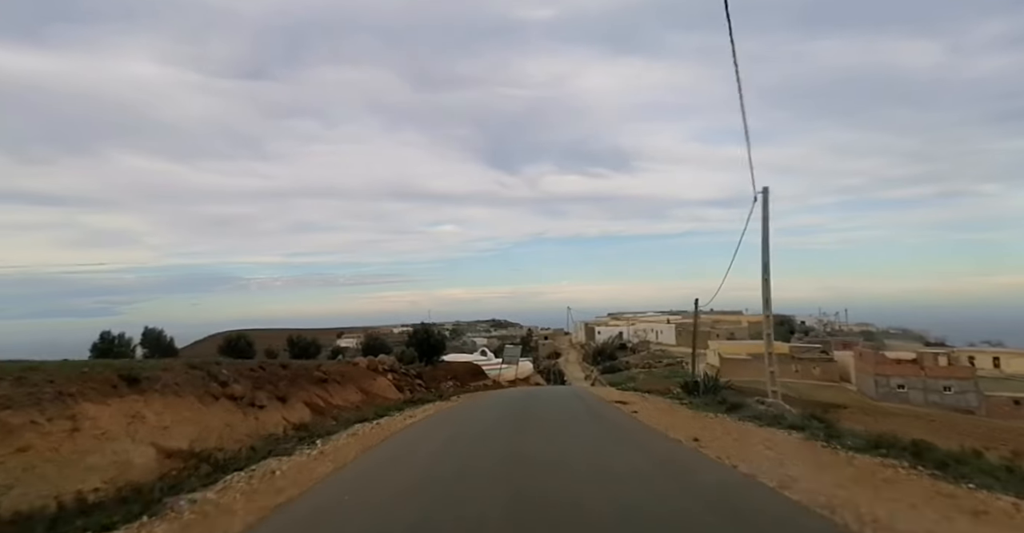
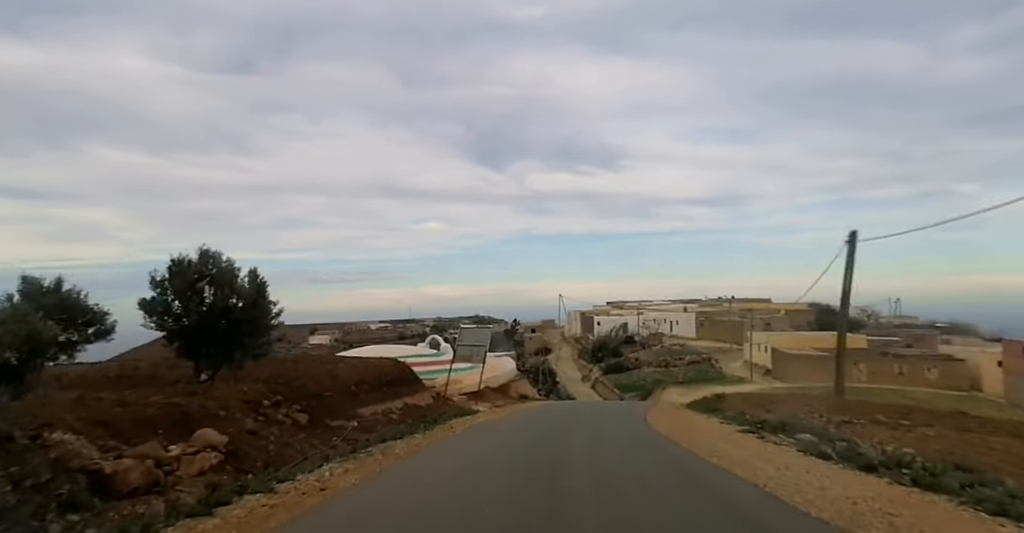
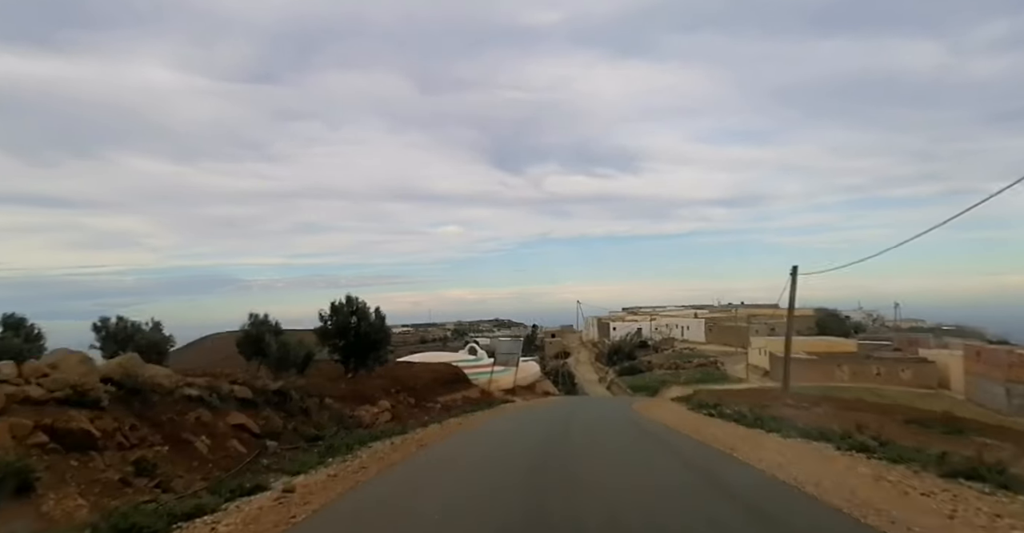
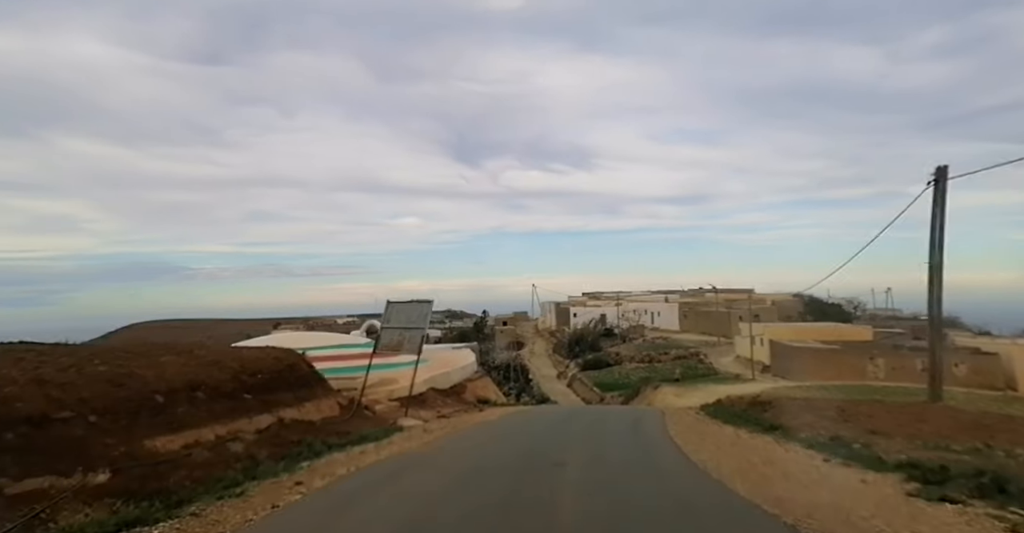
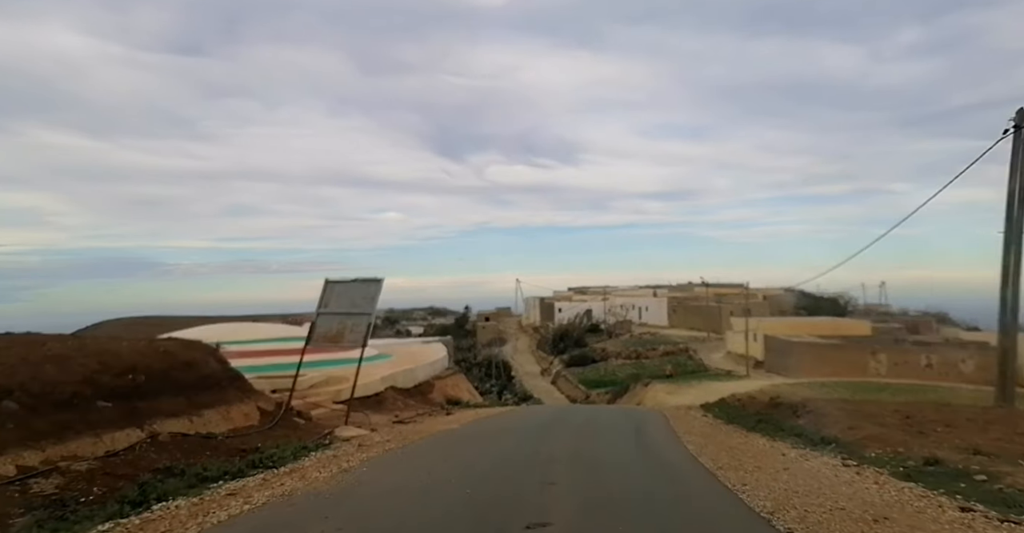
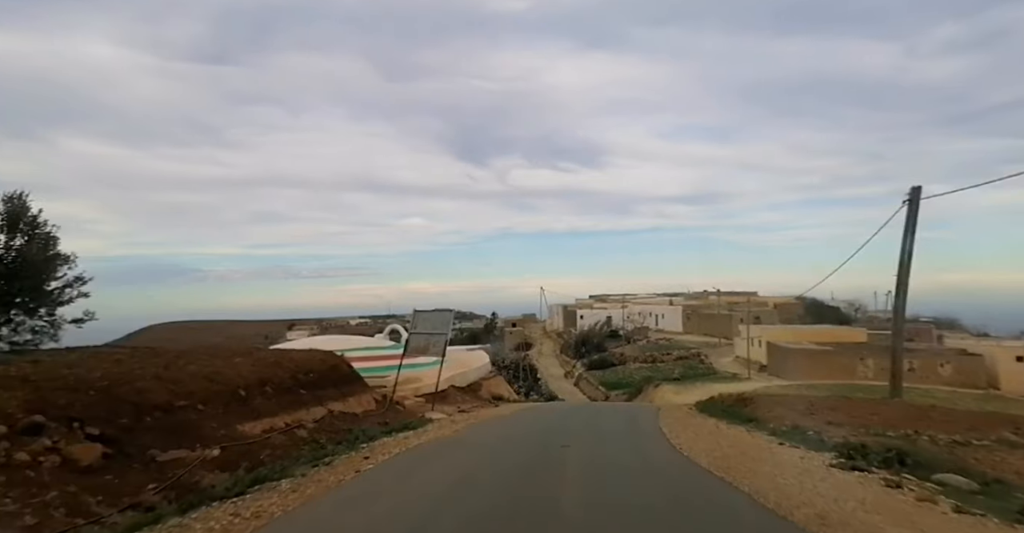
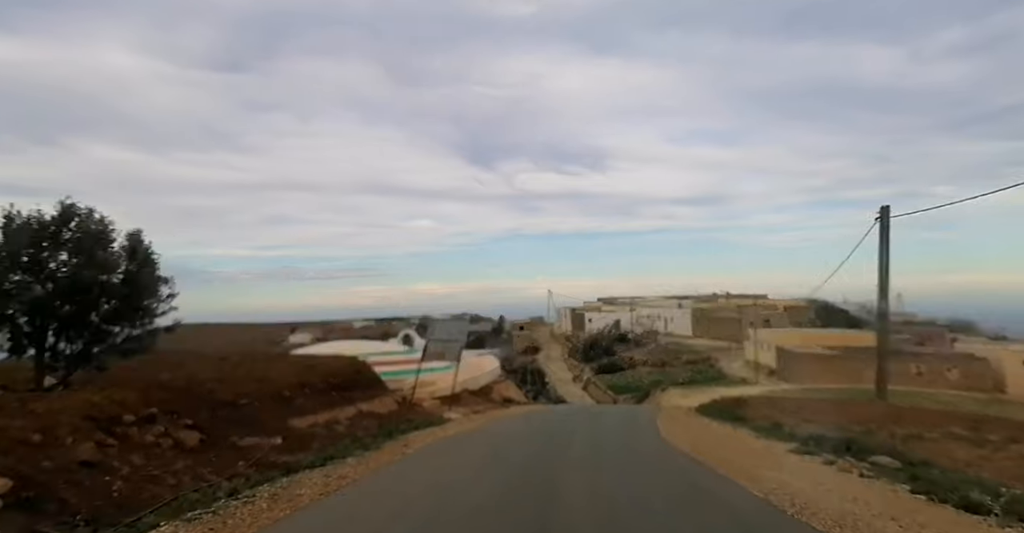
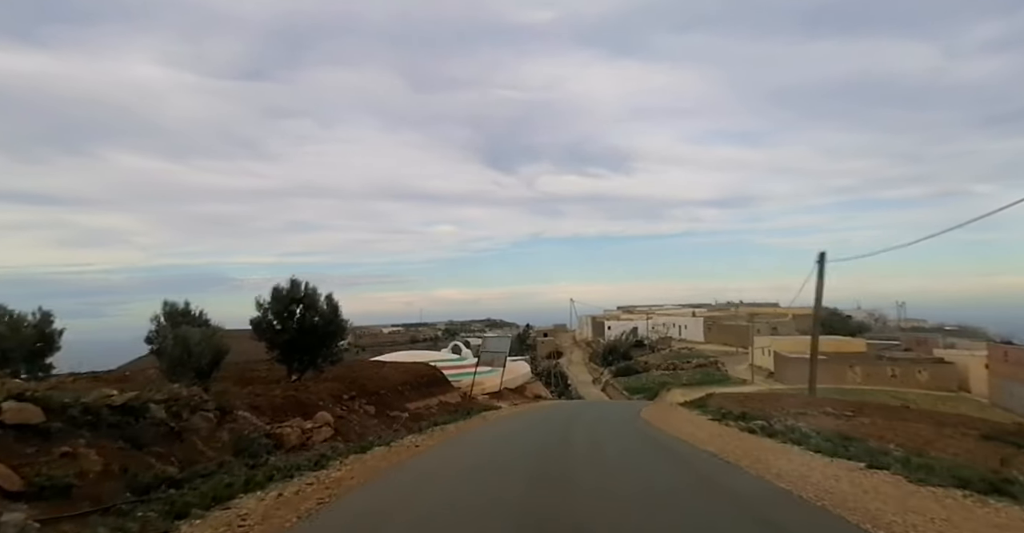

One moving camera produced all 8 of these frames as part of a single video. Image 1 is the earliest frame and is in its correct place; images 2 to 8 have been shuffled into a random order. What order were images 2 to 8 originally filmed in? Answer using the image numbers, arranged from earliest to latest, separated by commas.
3, 8, 2, 7, 6, 4, 5
